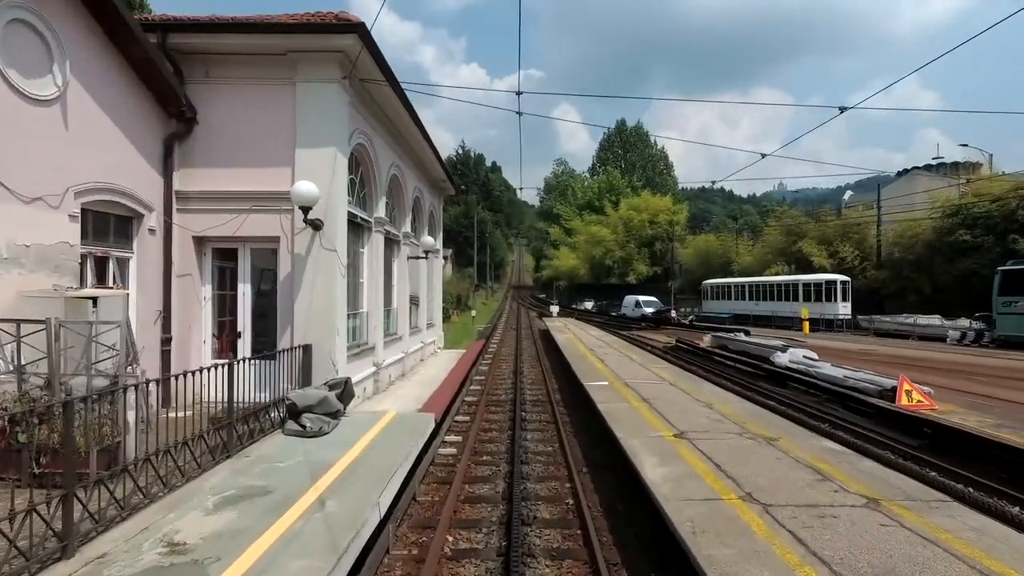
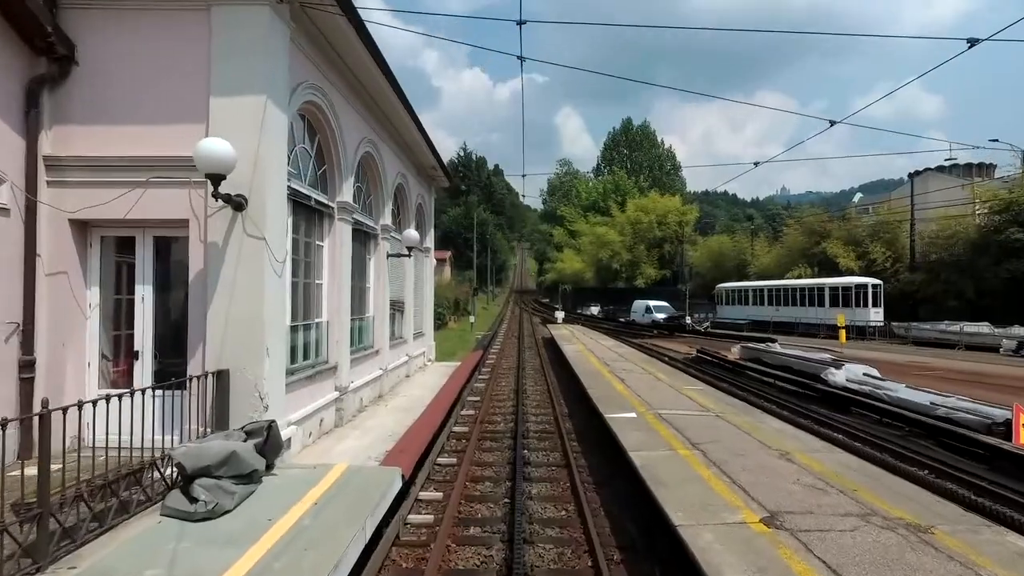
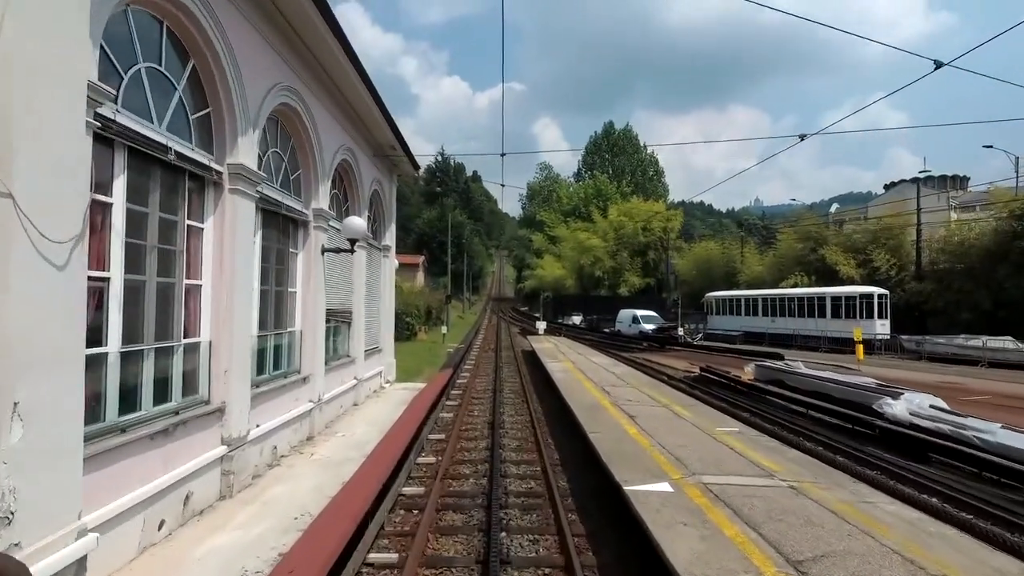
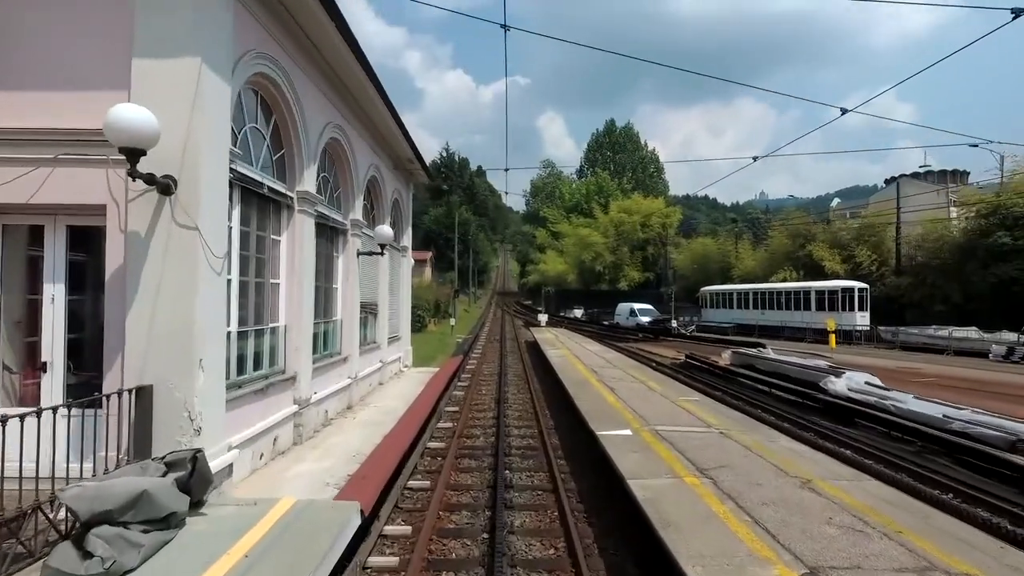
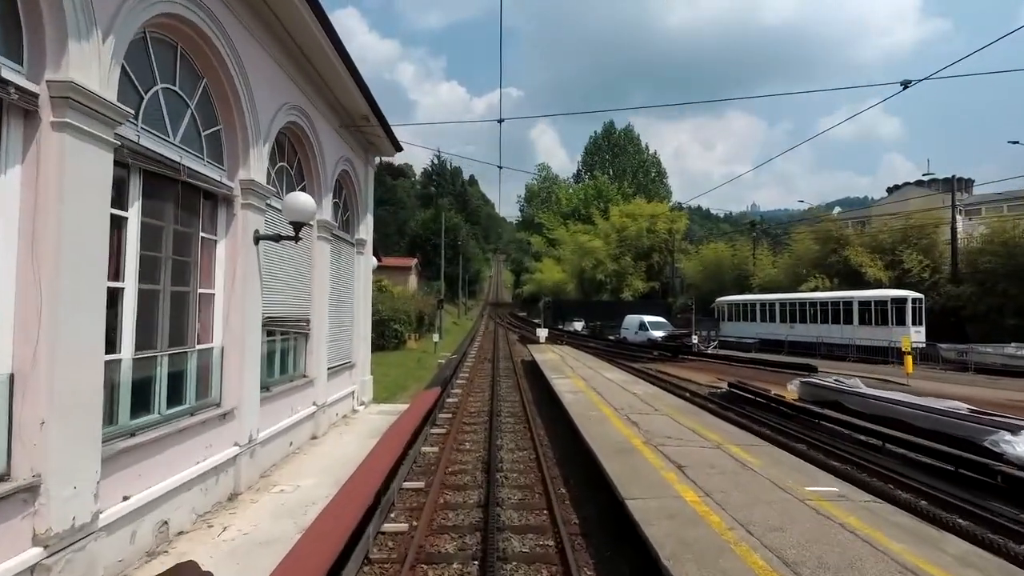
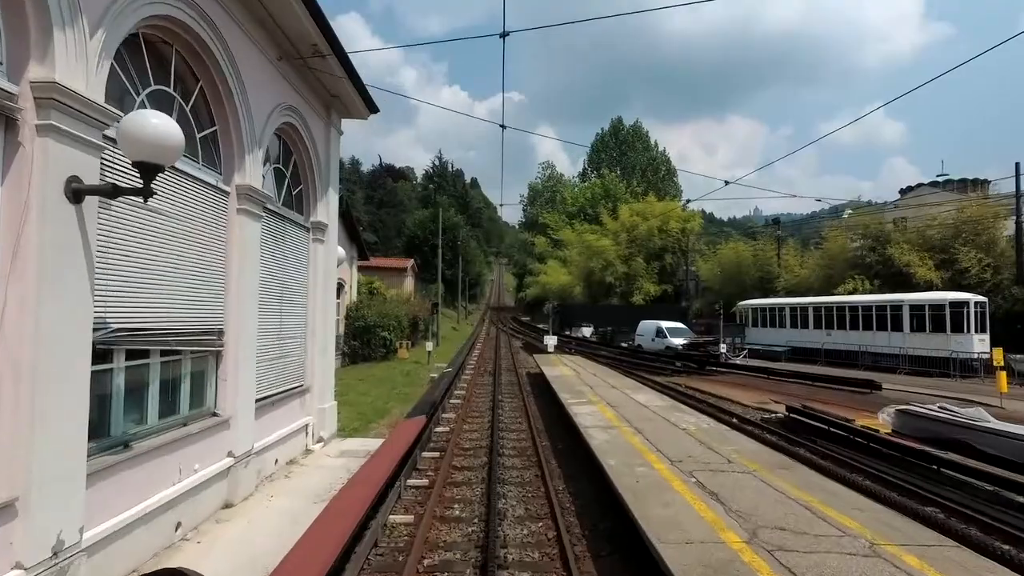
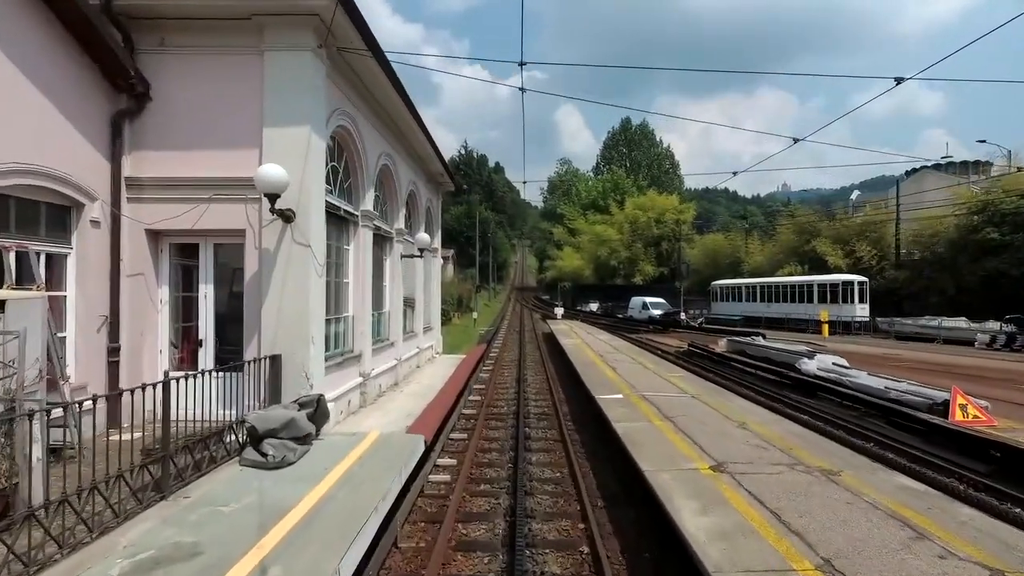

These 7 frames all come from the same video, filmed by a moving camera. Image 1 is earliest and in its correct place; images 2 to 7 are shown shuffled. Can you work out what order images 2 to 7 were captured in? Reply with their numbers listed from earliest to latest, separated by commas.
7, 2, 4, 3, 5, 6
